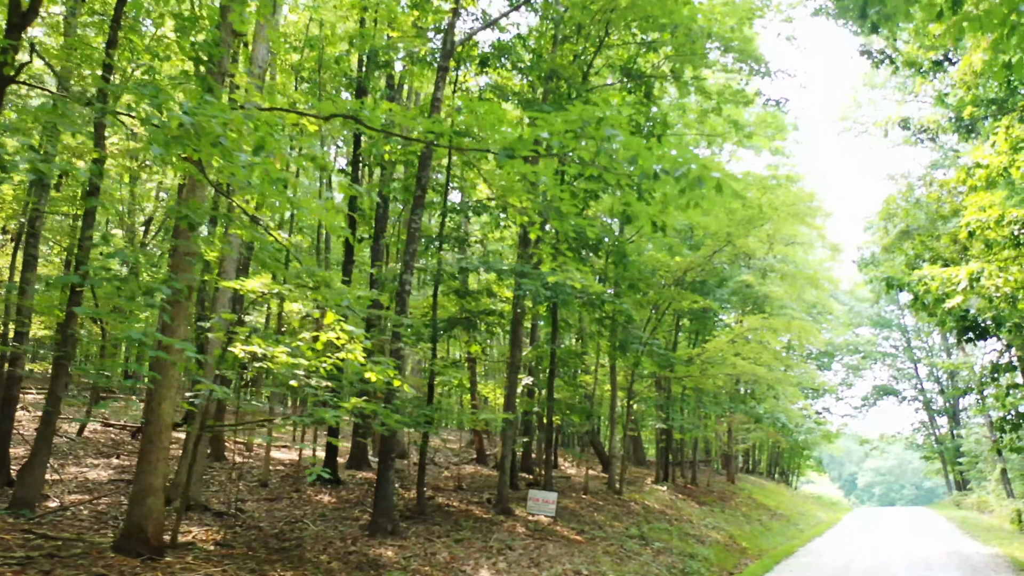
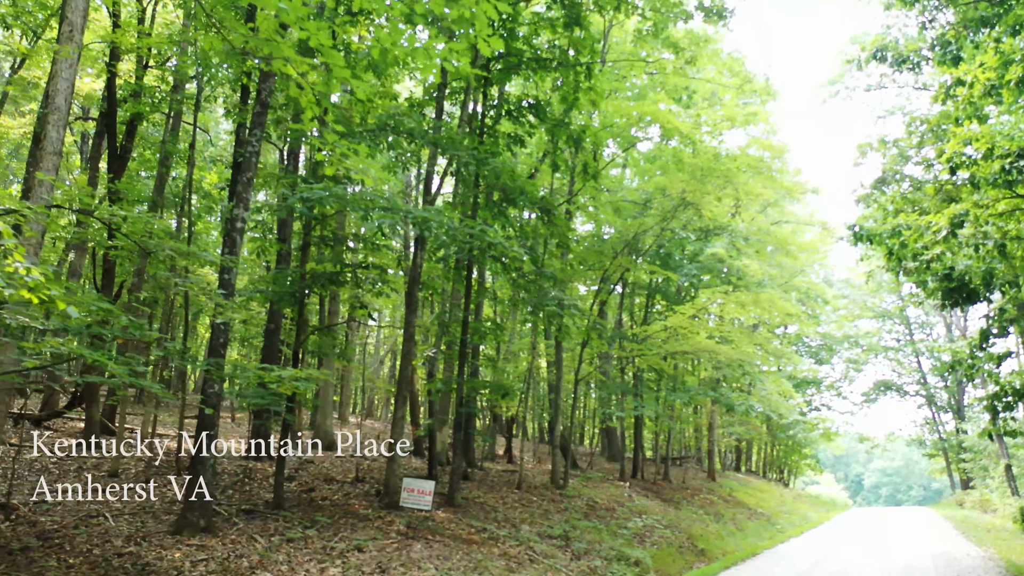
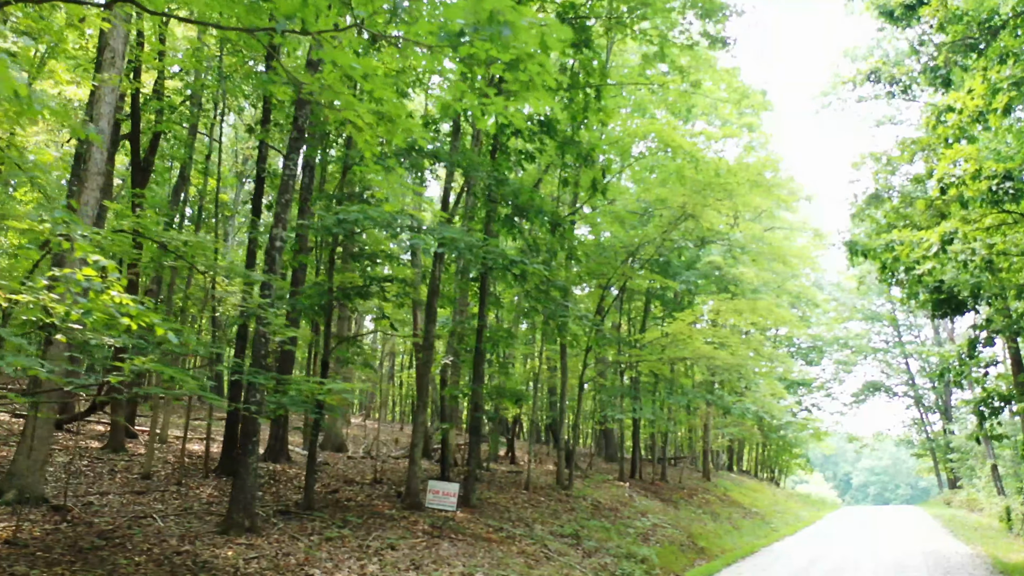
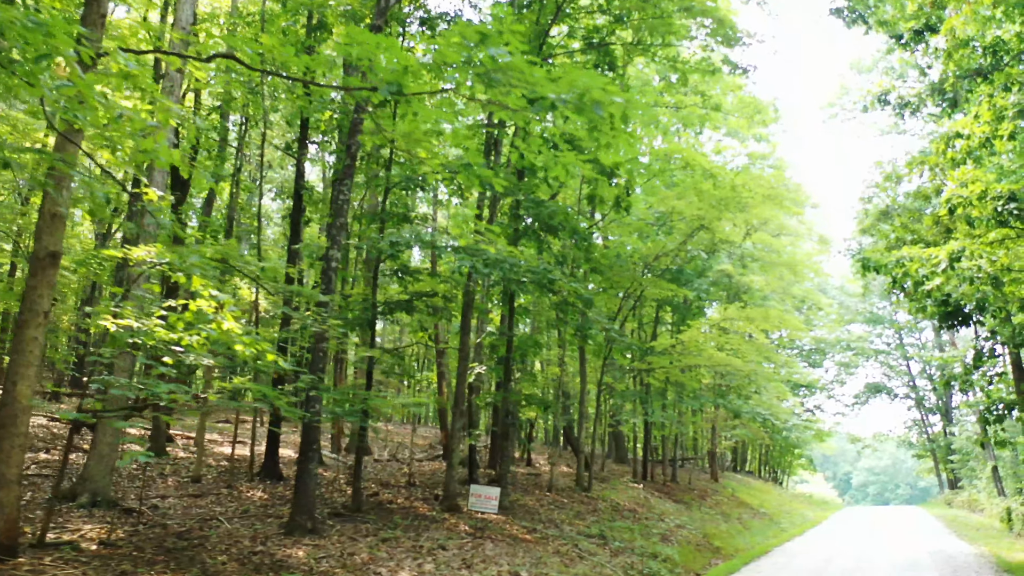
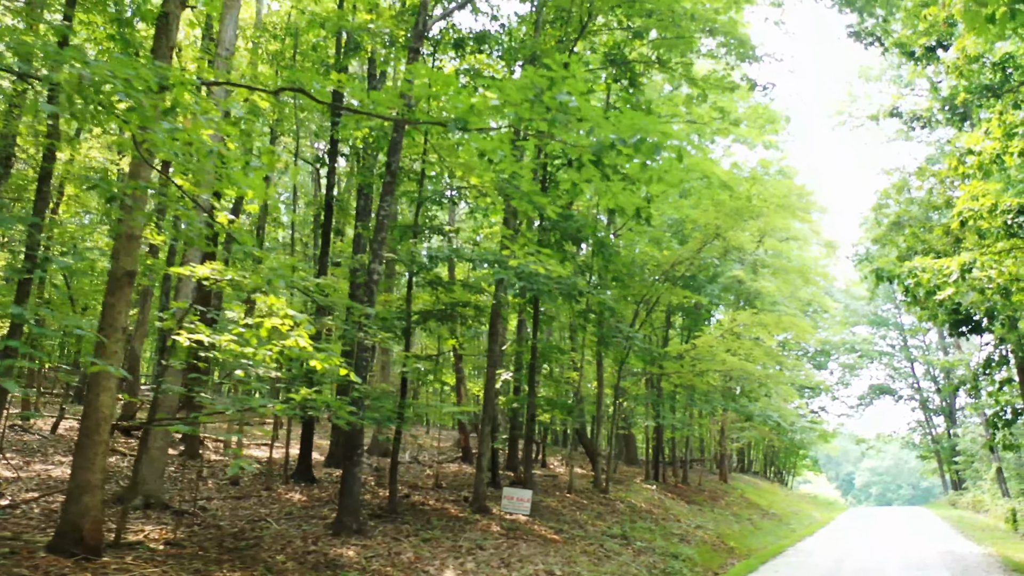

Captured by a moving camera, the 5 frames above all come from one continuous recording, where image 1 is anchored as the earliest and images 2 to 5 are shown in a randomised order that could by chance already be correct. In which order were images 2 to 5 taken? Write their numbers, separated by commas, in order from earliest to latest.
5, 4, 3, 2
